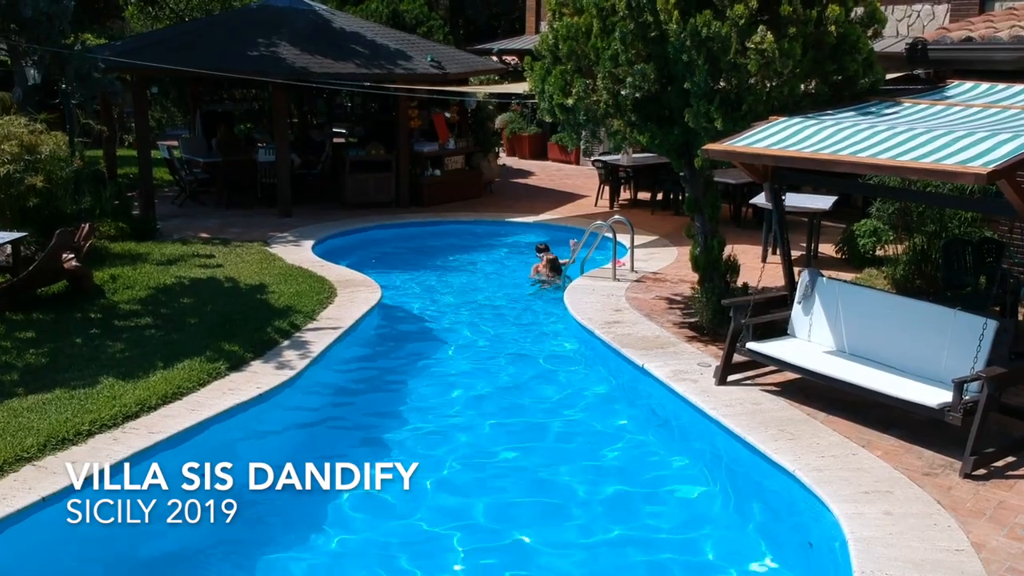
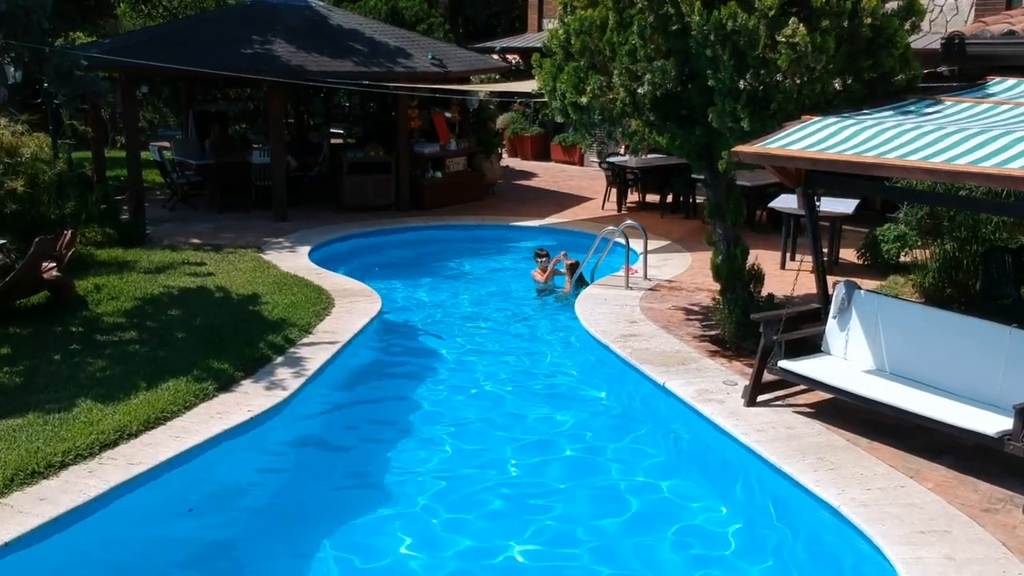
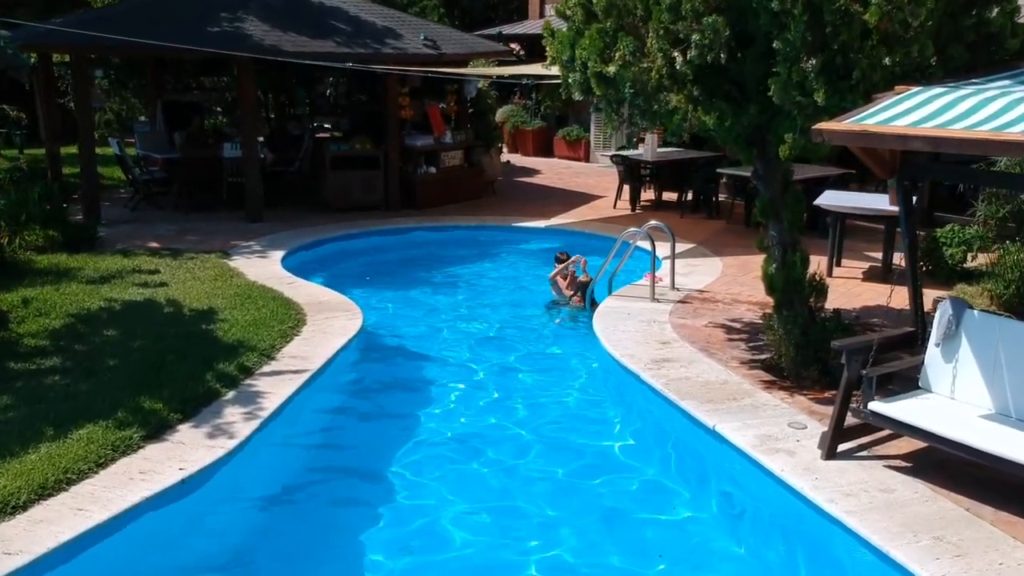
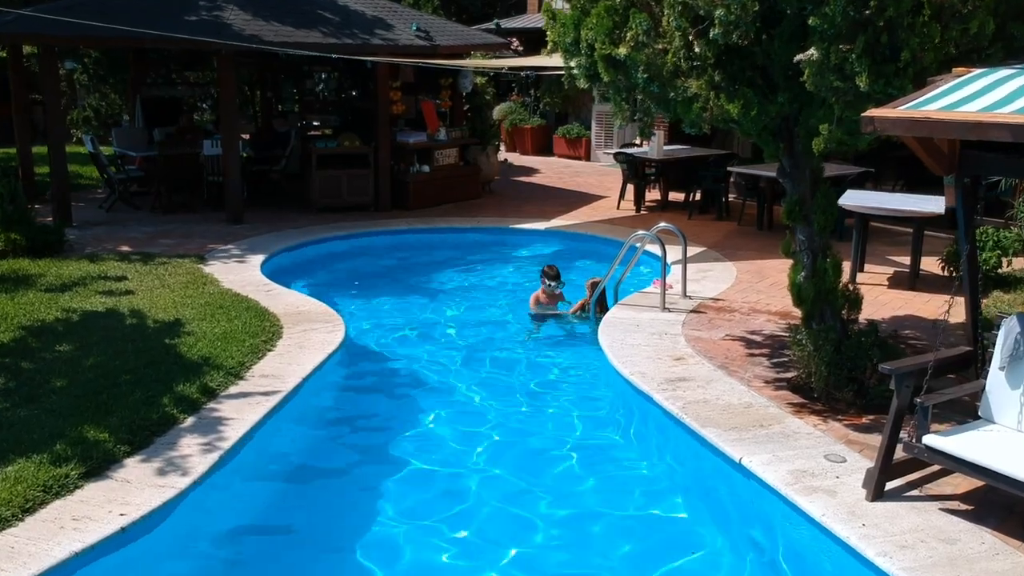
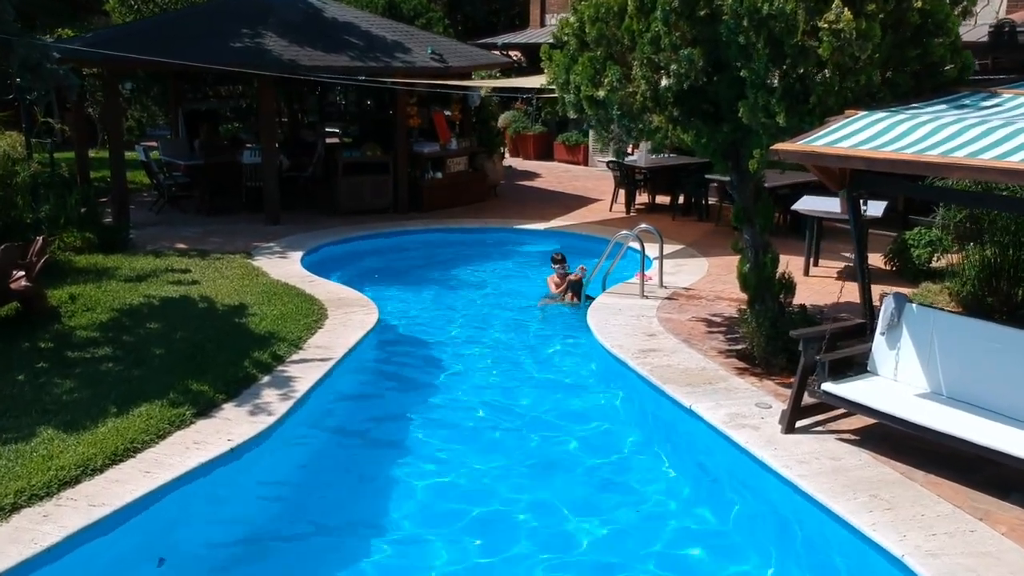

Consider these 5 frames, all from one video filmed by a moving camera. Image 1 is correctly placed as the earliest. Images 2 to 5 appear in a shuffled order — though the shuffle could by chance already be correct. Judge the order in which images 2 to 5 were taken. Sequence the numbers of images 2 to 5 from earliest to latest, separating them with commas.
2, 5, 3, 4
